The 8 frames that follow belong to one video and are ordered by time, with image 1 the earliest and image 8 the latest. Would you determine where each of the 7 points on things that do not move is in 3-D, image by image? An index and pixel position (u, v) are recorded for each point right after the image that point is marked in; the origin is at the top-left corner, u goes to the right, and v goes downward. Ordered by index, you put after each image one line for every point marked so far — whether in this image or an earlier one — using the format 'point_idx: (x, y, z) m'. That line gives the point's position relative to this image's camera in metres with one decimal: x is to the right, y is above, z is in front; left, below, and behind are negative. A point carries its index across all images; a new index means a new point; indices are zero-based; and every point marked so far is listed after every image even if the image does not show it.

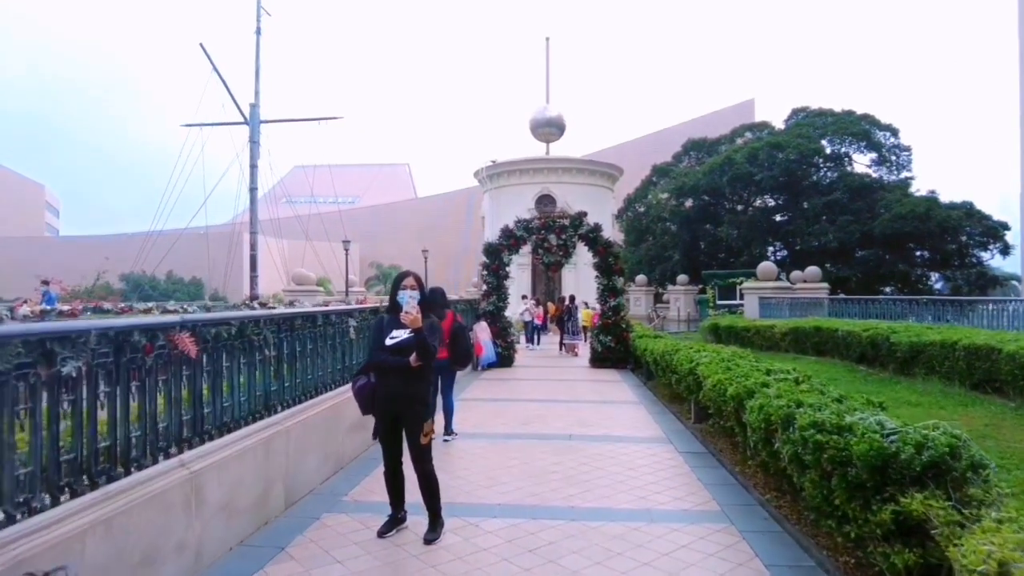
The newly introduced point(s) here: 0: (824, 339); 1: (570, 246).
0: (+7.3, -1.2, +15.4) m
1: (+1.4, +1.0, +16.0) m
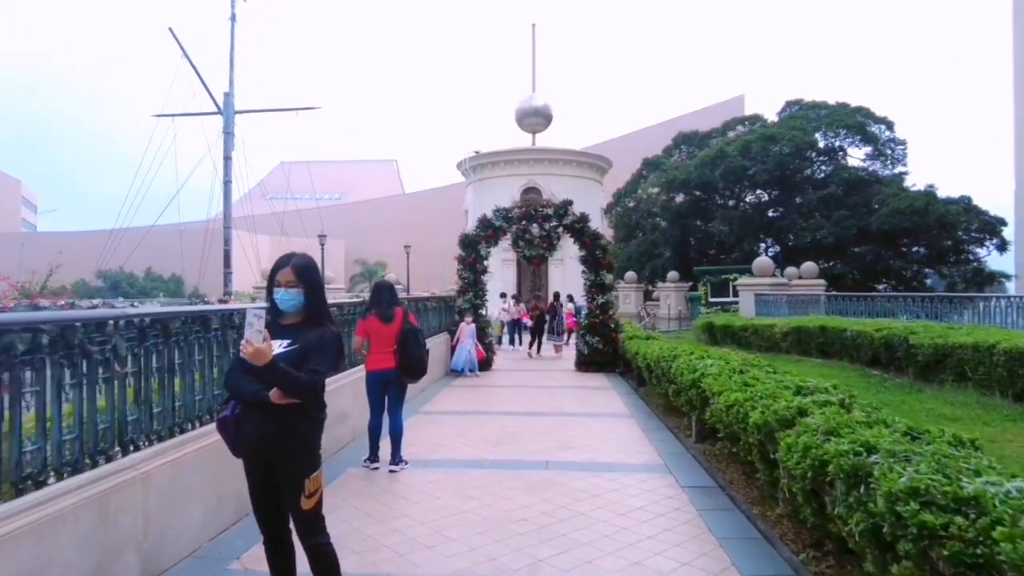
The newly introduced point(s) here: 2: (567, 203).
0: (+6.9, -1.1, +14.1) m
1: (+0.9, +1.1, +14.6) m
2: (+1.2, +1.9, +14.5) m
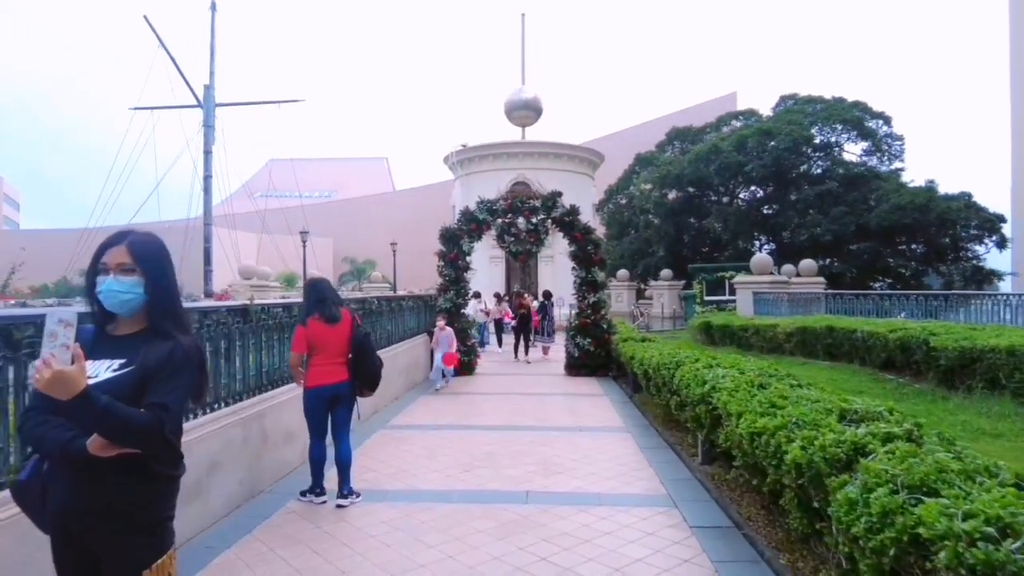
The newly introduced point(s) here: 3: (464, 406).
0: (+6.6, -1.1, +13.1) m
1: (+0.6, +1.2, +13.6) m
2: (+0.9, +2.0, +13.4) m
3: (-0.7, -1.7, +9.2) m
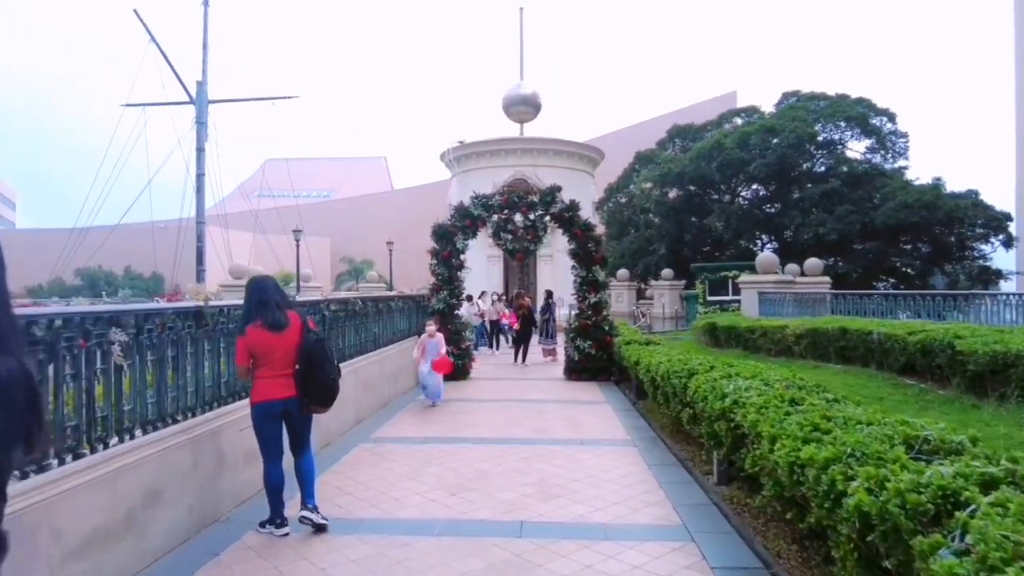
0: (+6.5, -1.1, +12.4) m
1: (+0.5, +1.2, +12.9) m
2: (+0.8, +2.0, +12.7) m
3: (-0.7, -1.7, +8.5) m
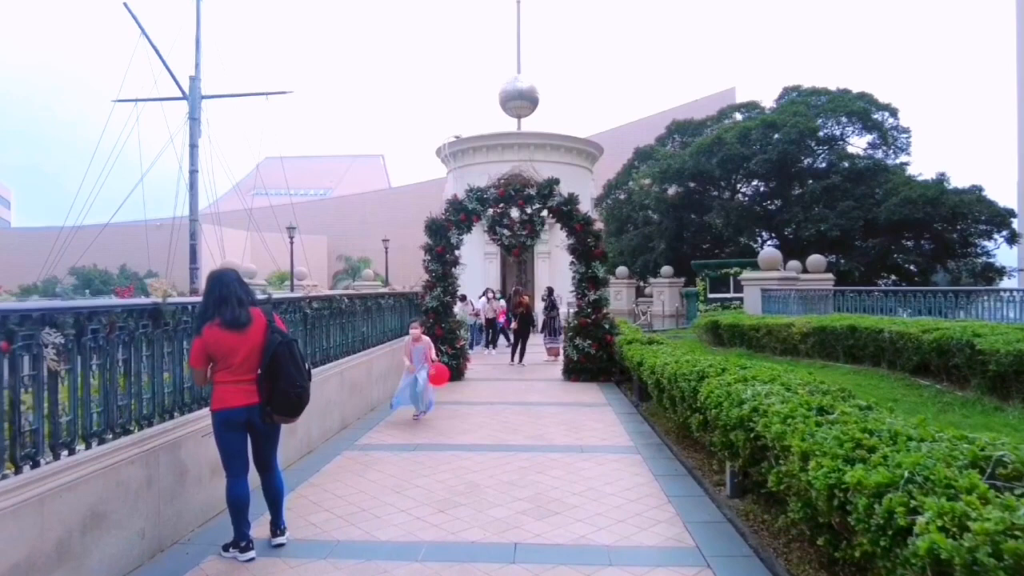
0: (+6.4, -1.0, +12.0) m
1: (+0.5, +1.2, +12.4) m
2: (+0.8, +2.0, +12.2) m
3: (-0.8, -1.6, +8.0) m
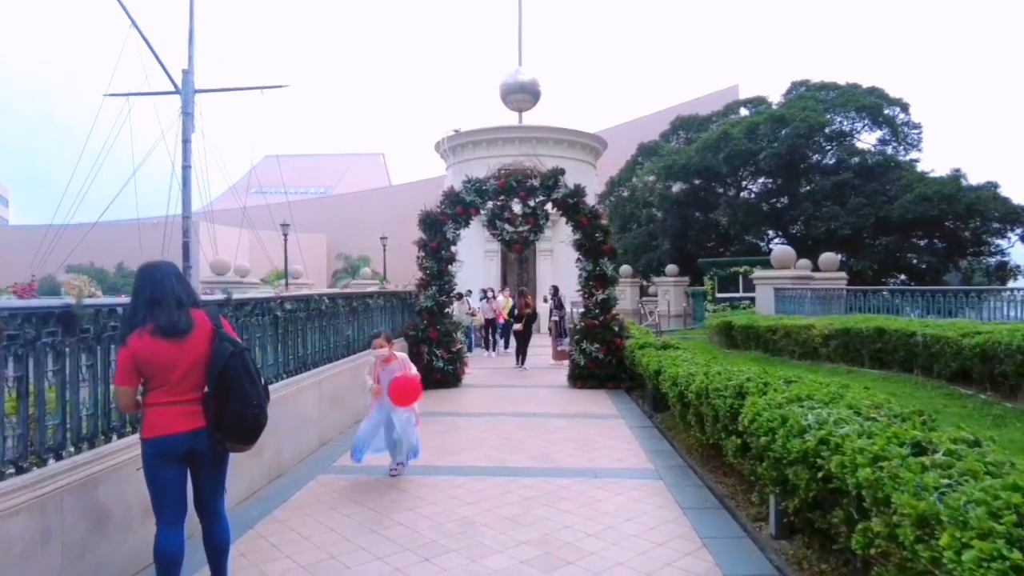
0: (+6.5, -1.0, +11.1) m
1: (+0.5, +1.3, +11.5) m
2: (+0.8, +2.1, +11.4) m
3: (-0.8, -1.6, +7.2) m
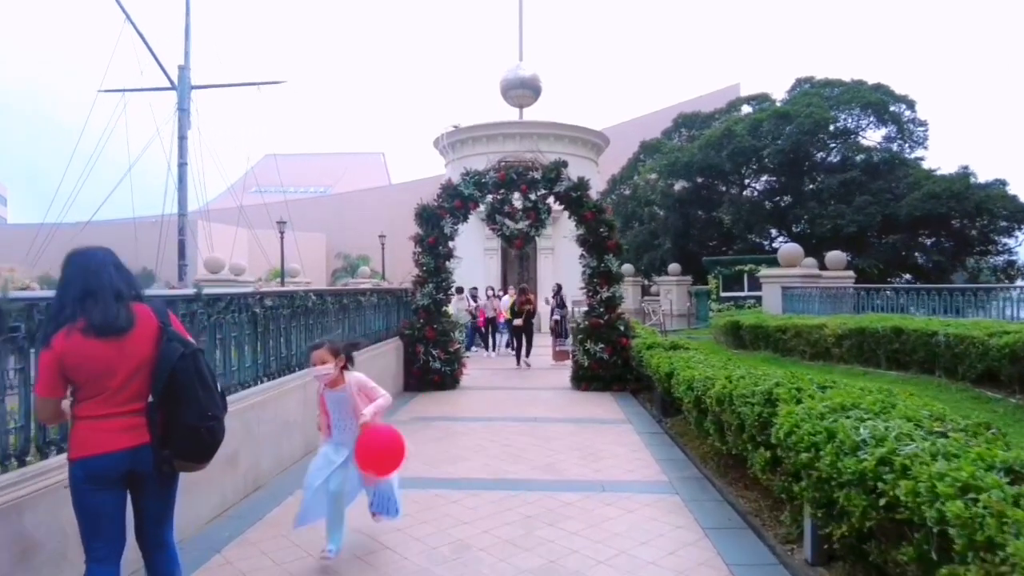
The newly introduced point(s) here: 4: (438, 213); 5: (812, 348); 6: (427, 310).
0: (+6.5, -0.9, +10.6) m
1: (+0.5, +1.3, +11.0) m
2: (+0.8, +2.1, +10.8) m
3: (-0.8, -1.6, +6.6) m
4: (-1.2, +1.2, +10.9) m
5: (+5.9, -1.2, +12.7) m
6: (-1.4, -0.4, +10.6) m
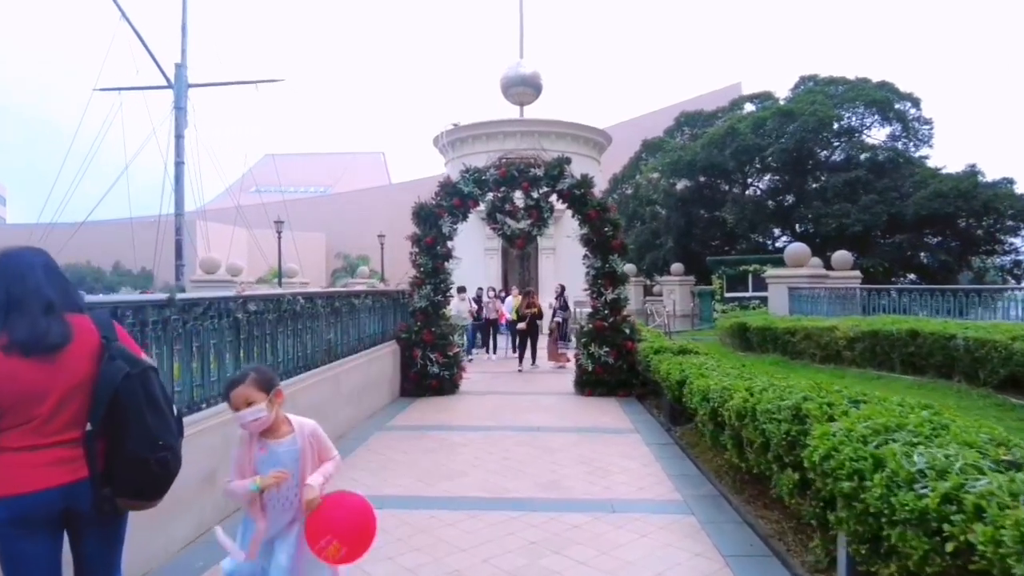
0: (+6.5, -1.0, +10.2) m
1: (+0.5, +1.3, +10.6) m
2: (+0.8, +2.1, +10.4) m
3: (-0.8, -1.6, +6.3) m
4: (-1.2, +1.2, +10.5) m
5: (+5.9, -1.2, +12.3) m
6: (-1.4, -0.4, +10.2) m
